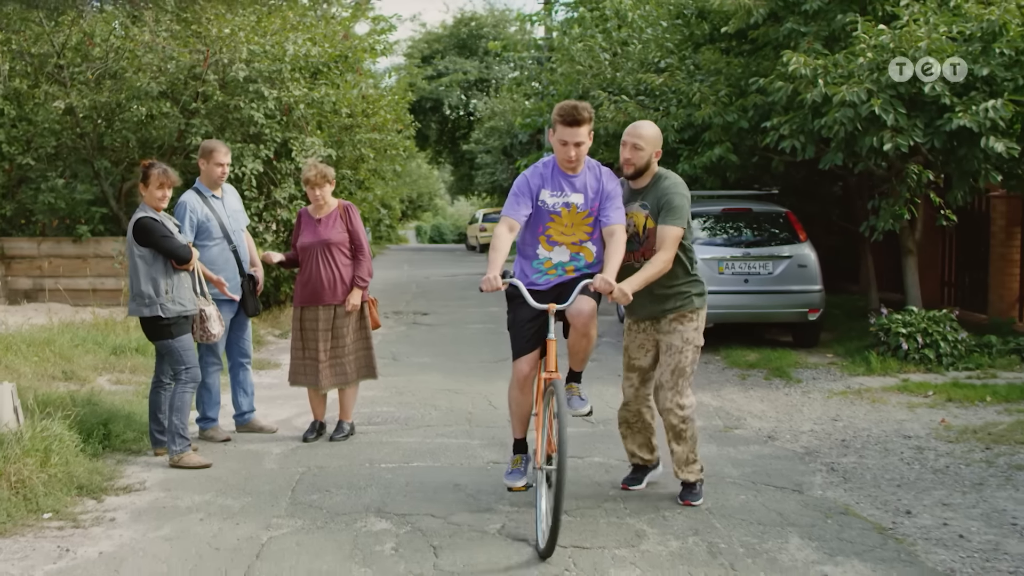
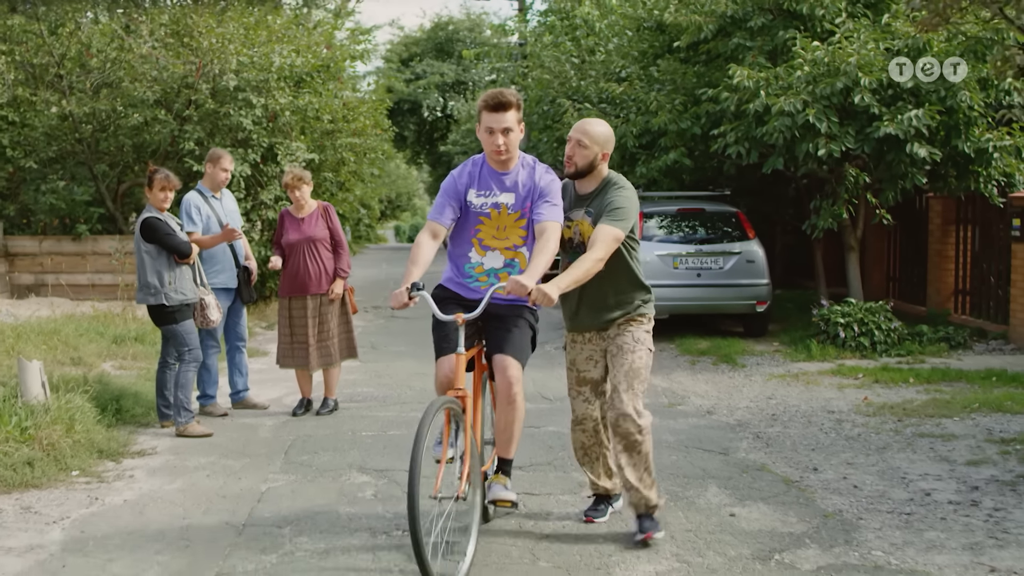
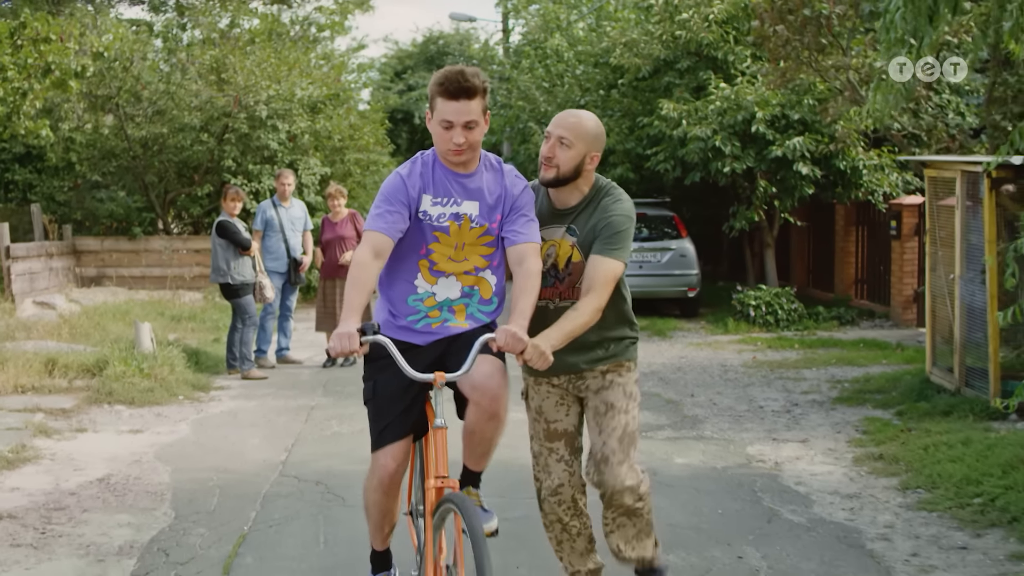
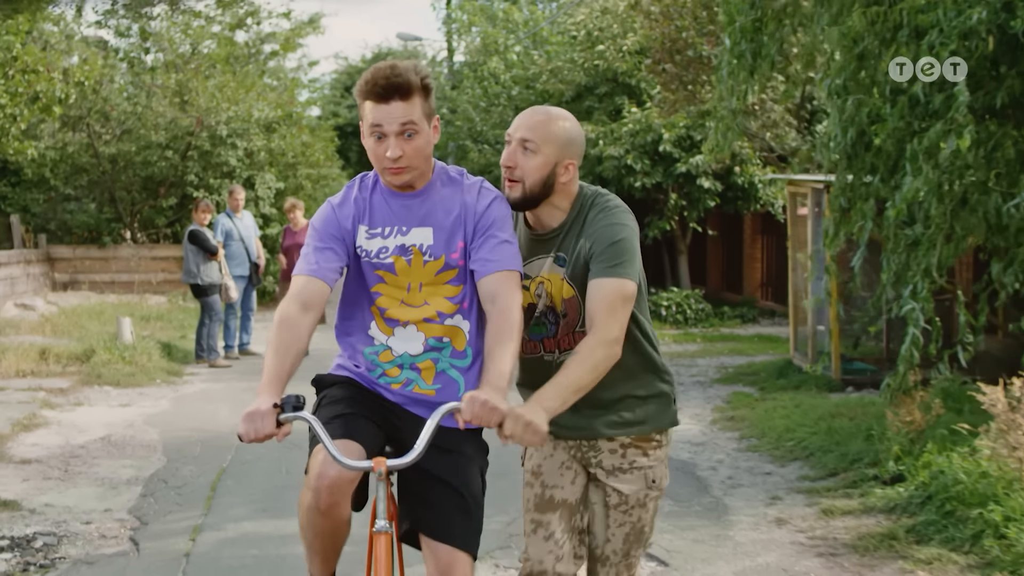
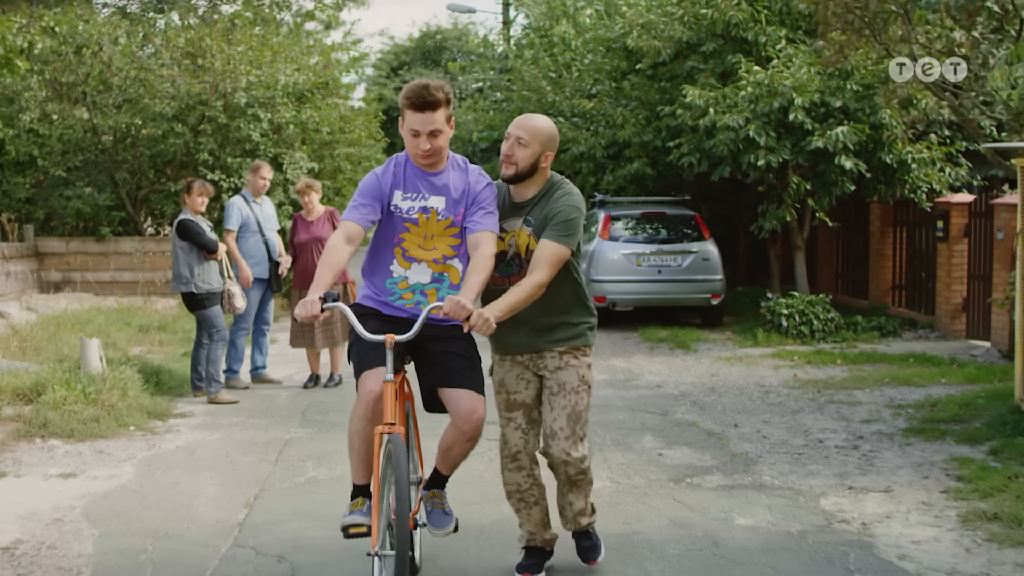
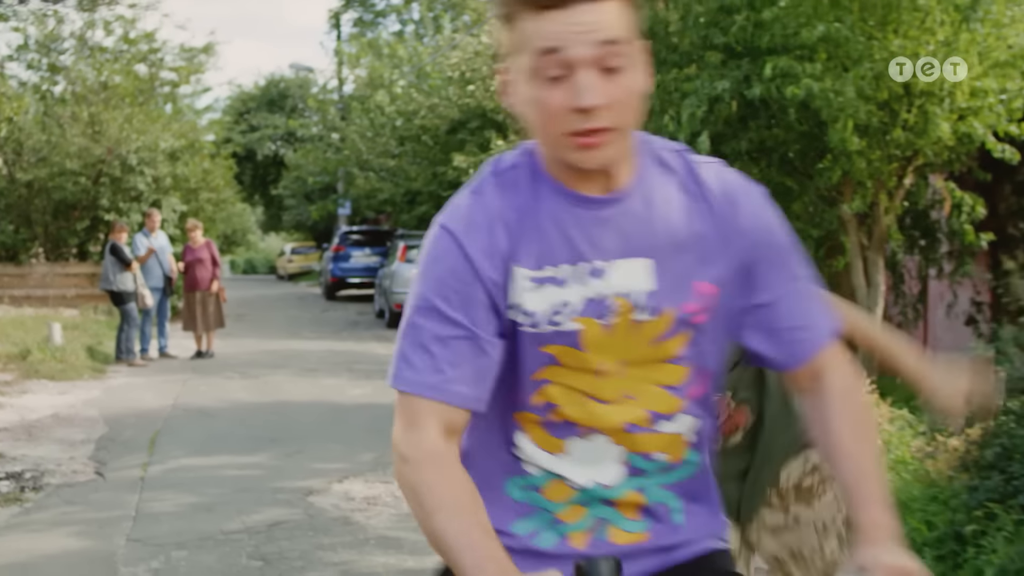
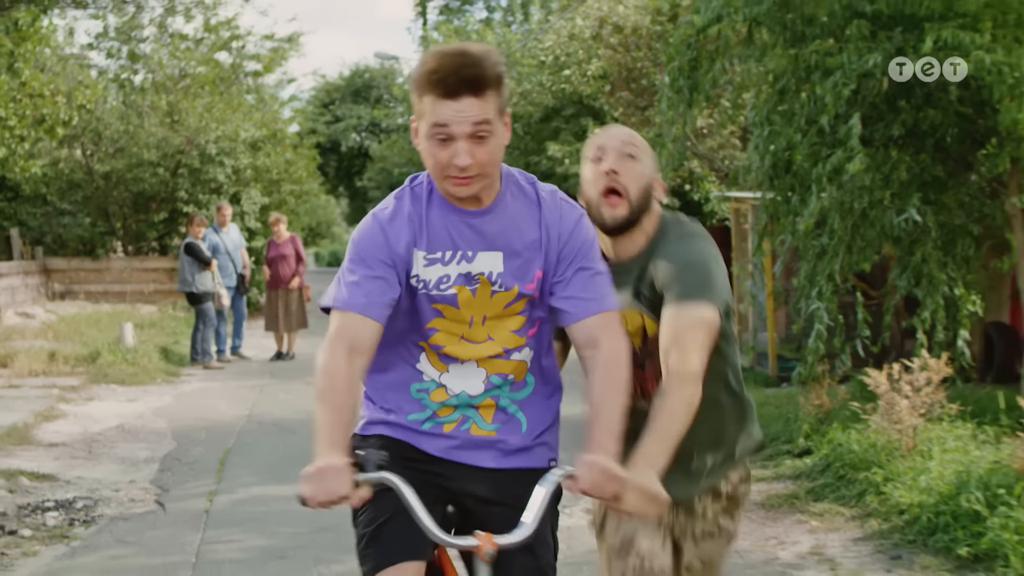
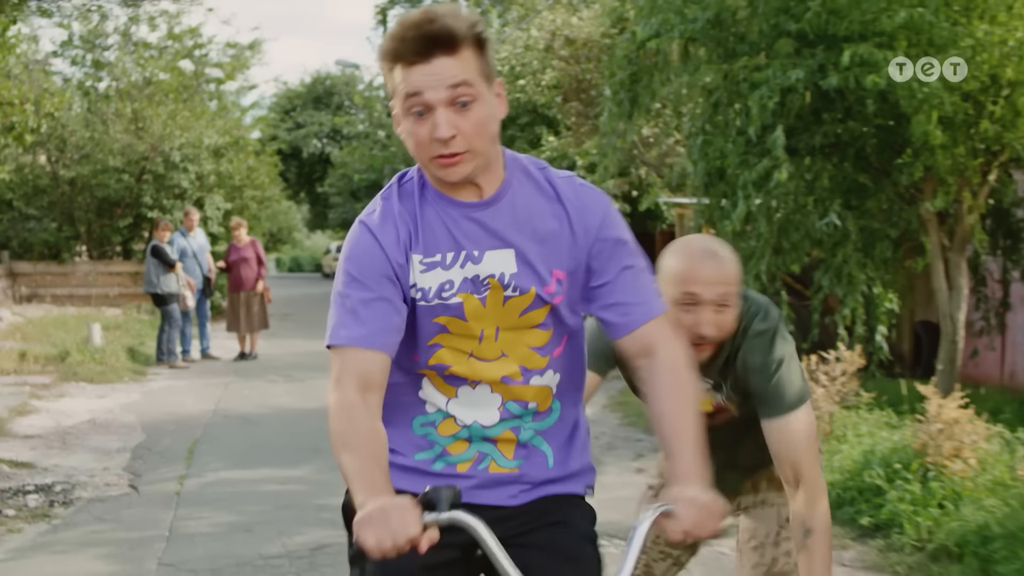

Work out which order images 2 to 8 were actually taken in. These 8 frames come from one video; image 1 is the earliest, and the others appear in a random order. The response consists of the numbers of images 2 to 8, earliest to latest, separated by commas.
2, 5, 3, 4, 7, 8, 6
